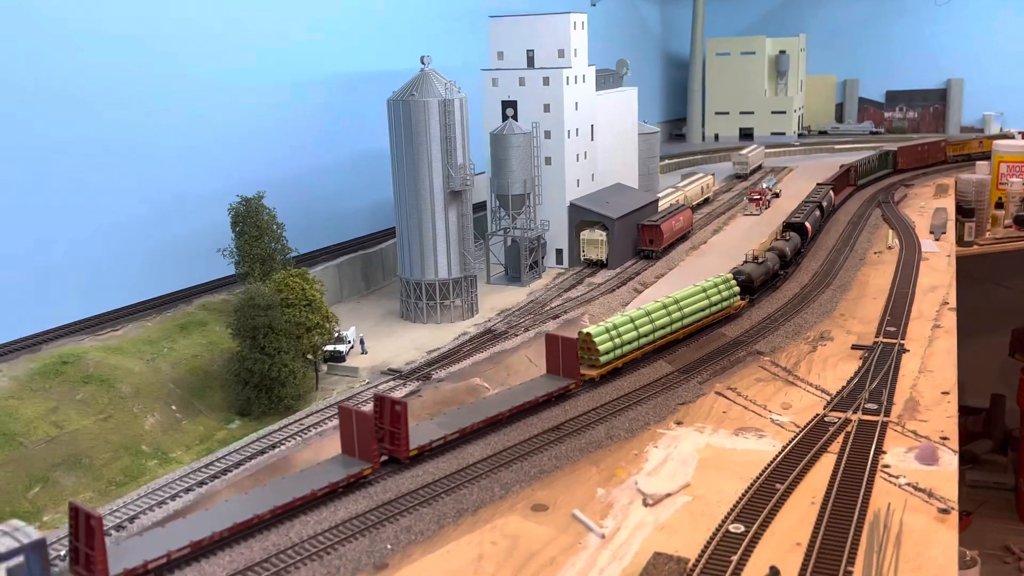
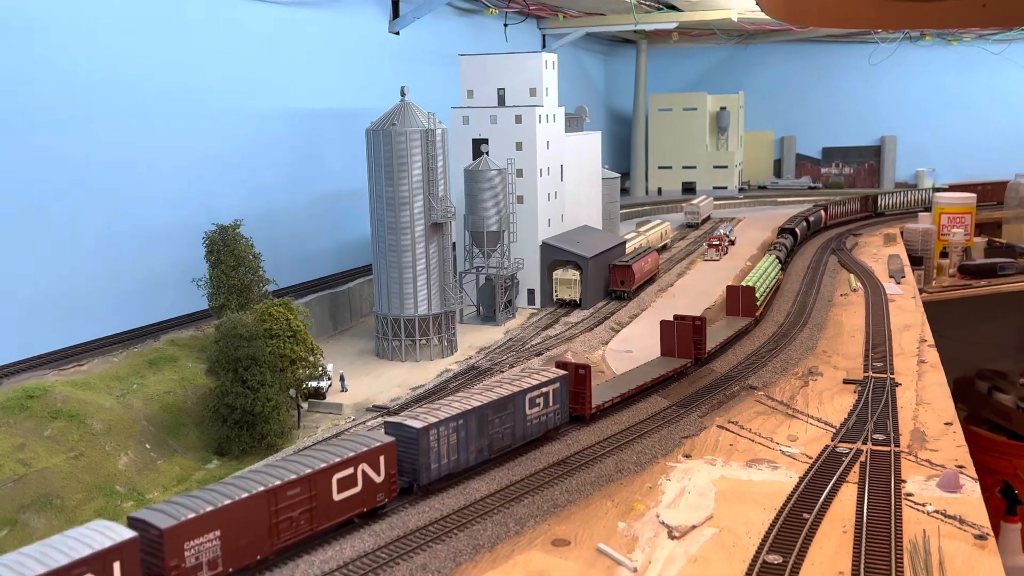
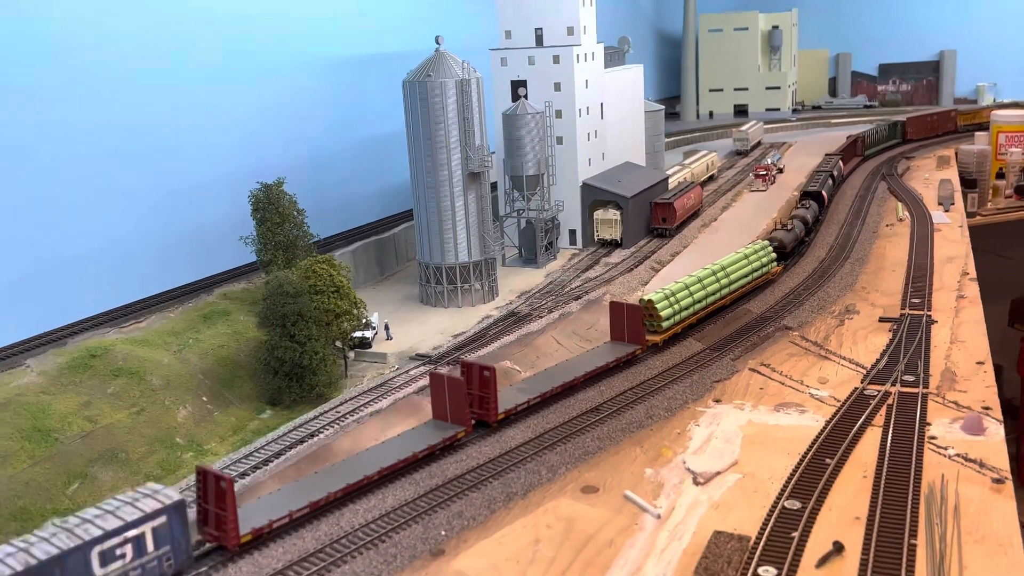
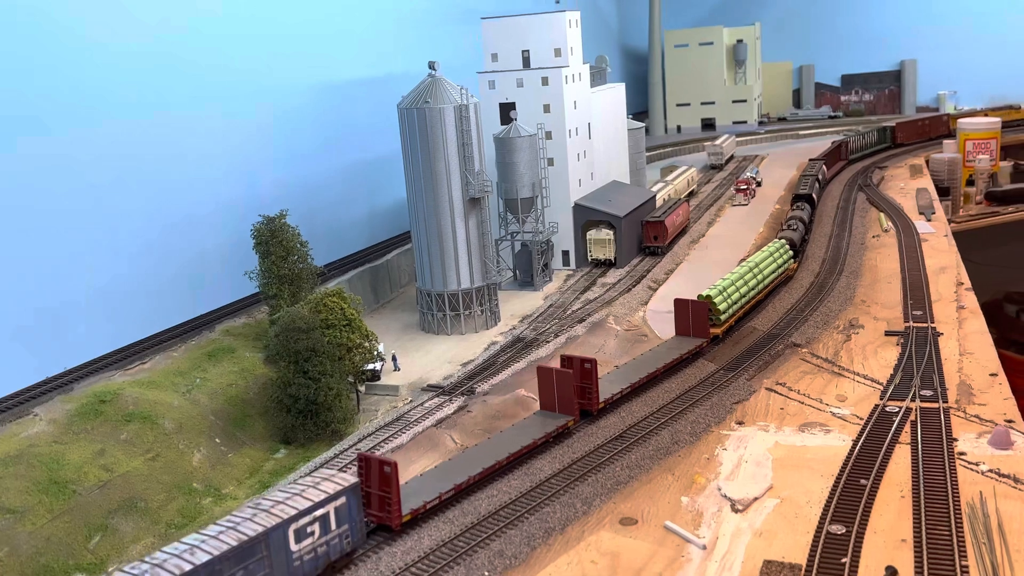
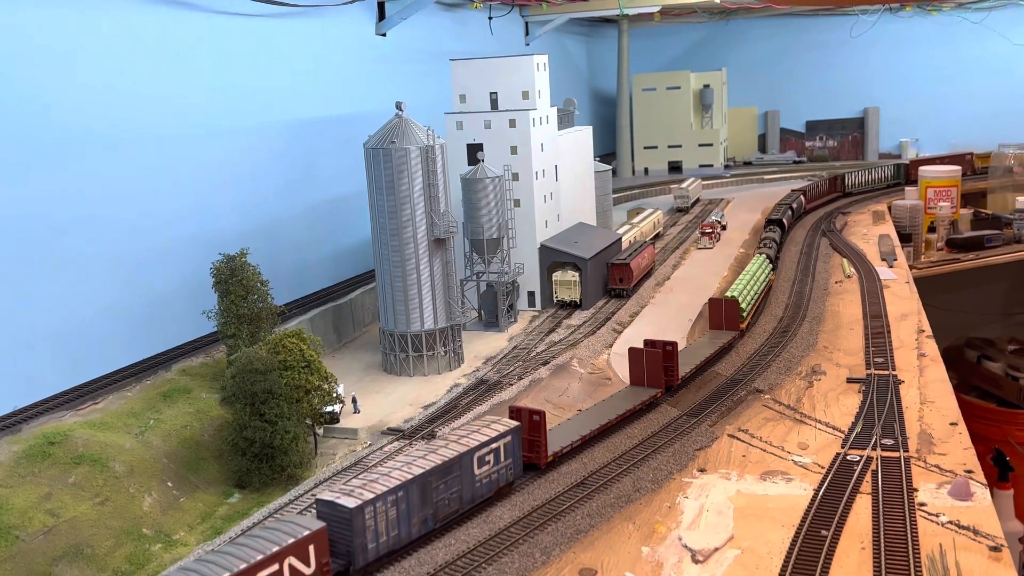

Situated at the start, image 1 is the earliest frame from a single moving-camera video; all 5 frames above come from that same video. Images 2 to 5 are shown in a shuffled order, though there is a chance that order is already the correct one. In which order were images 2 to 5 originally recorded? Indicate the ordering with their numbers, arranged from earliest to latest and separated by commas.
3, 4, 5, 2
